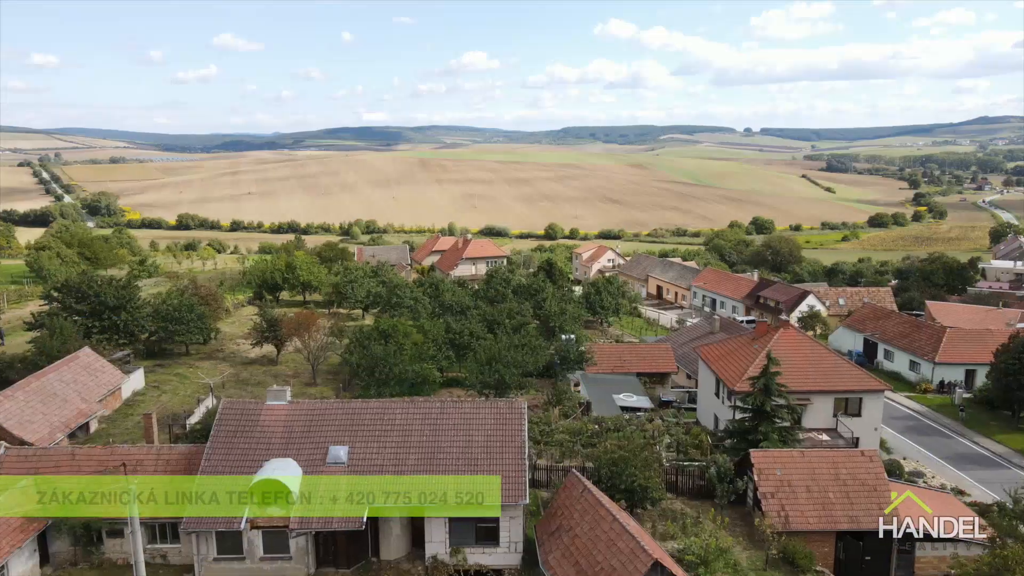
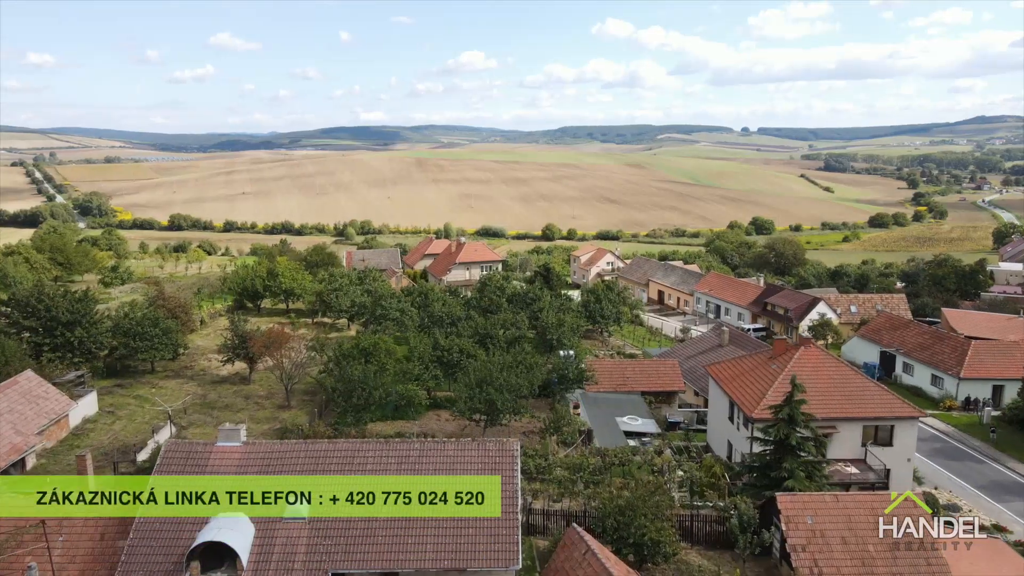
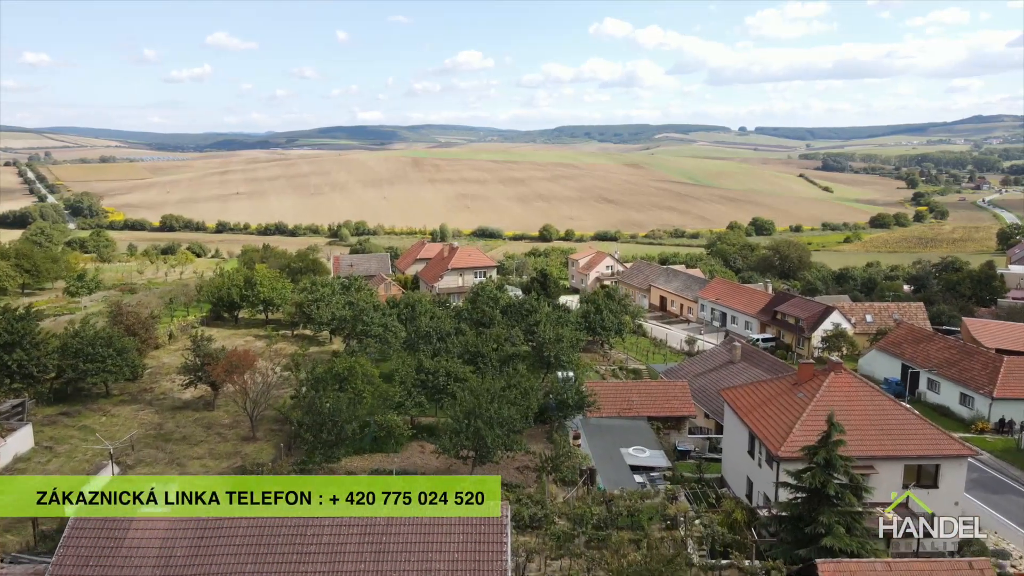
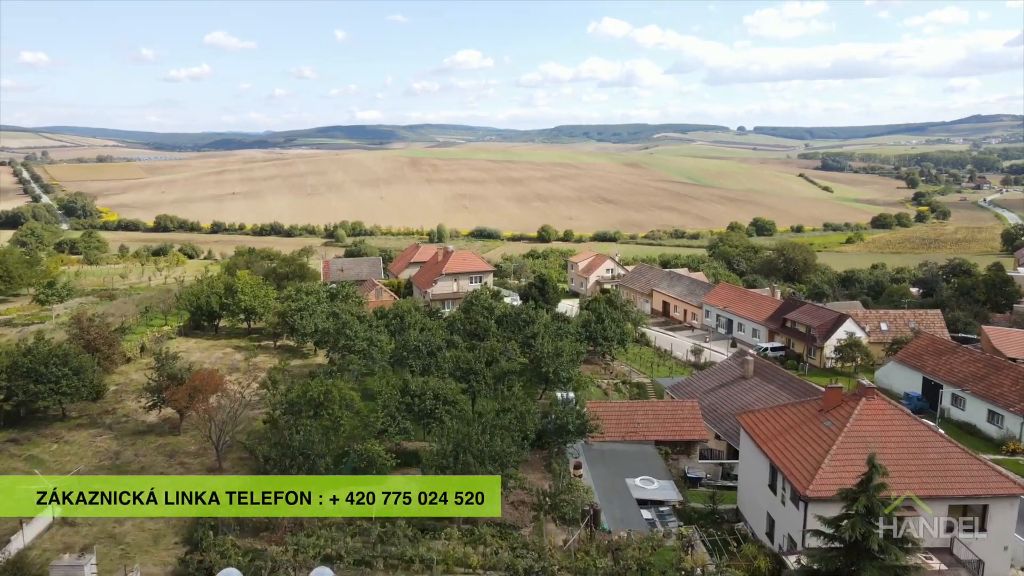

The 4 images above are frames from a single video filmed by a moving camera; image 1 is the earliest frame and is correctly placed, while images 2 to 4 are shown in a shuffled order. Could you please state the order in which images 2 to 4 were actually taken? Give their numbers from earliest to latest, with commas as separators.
2, 3, 4
